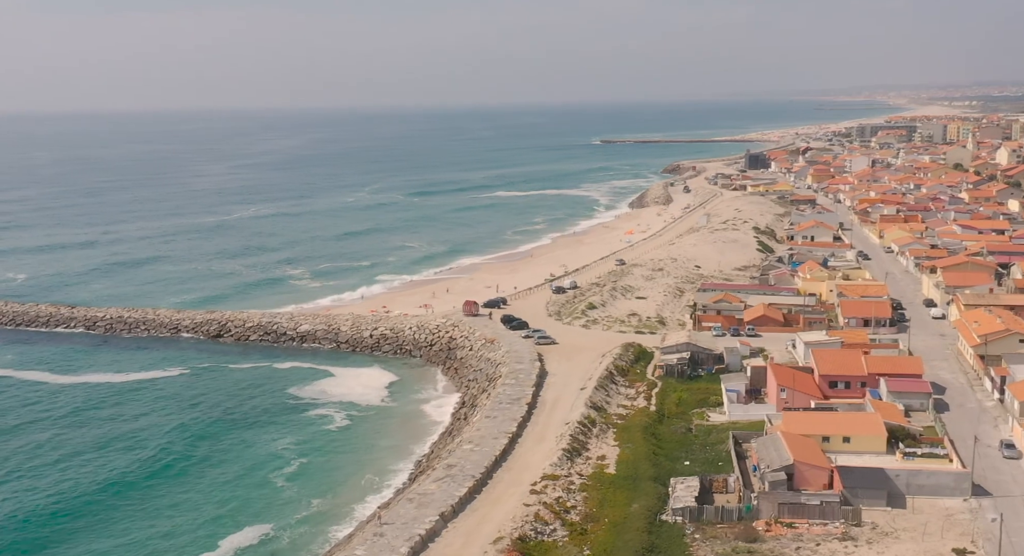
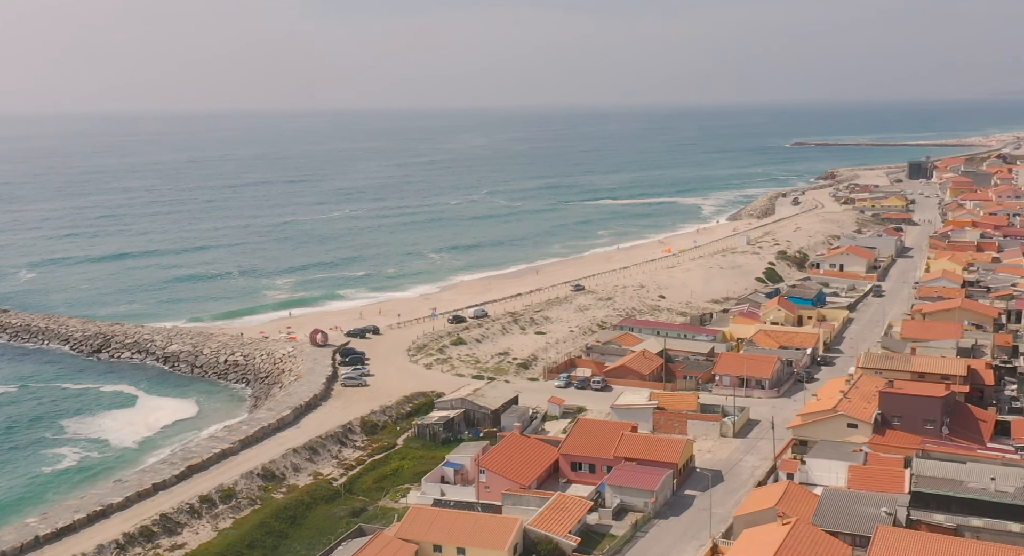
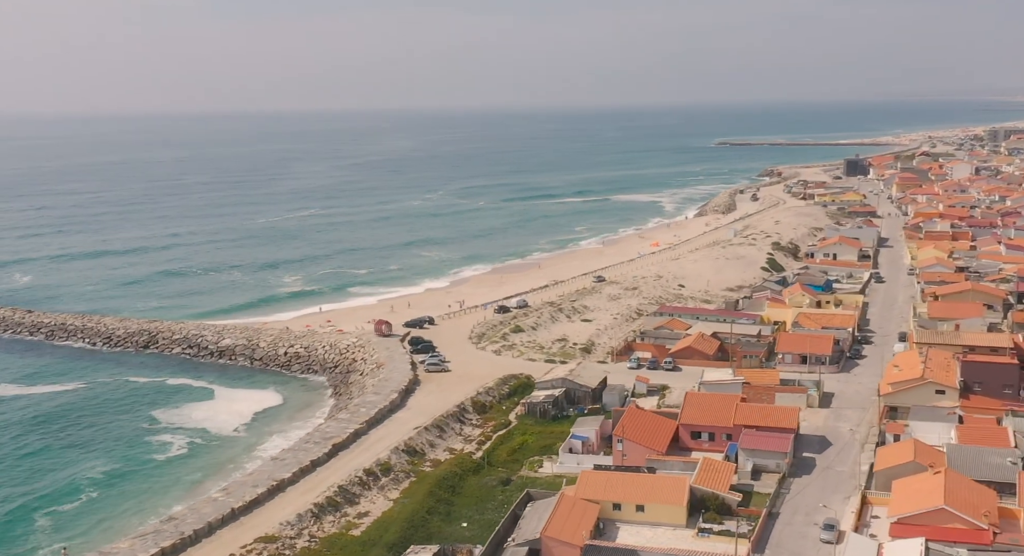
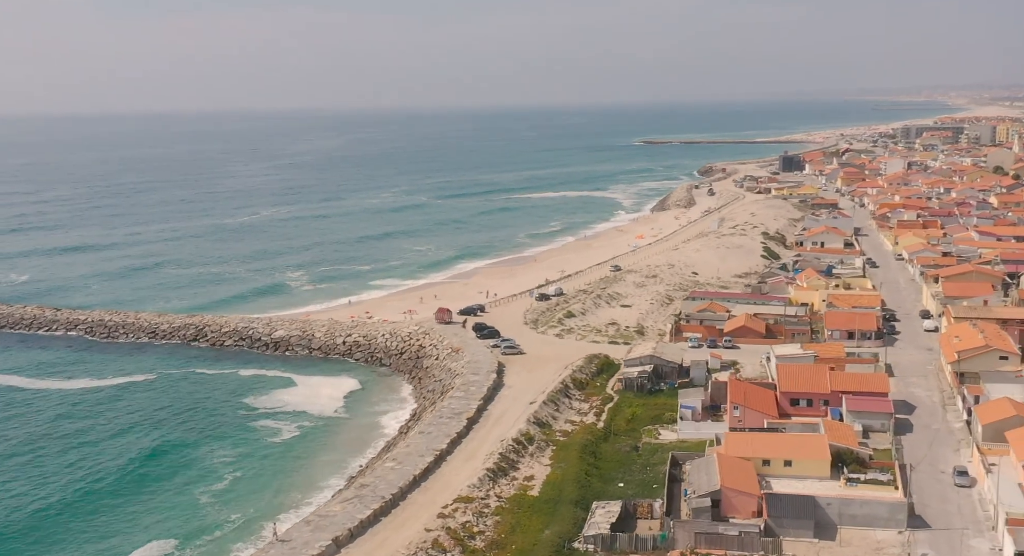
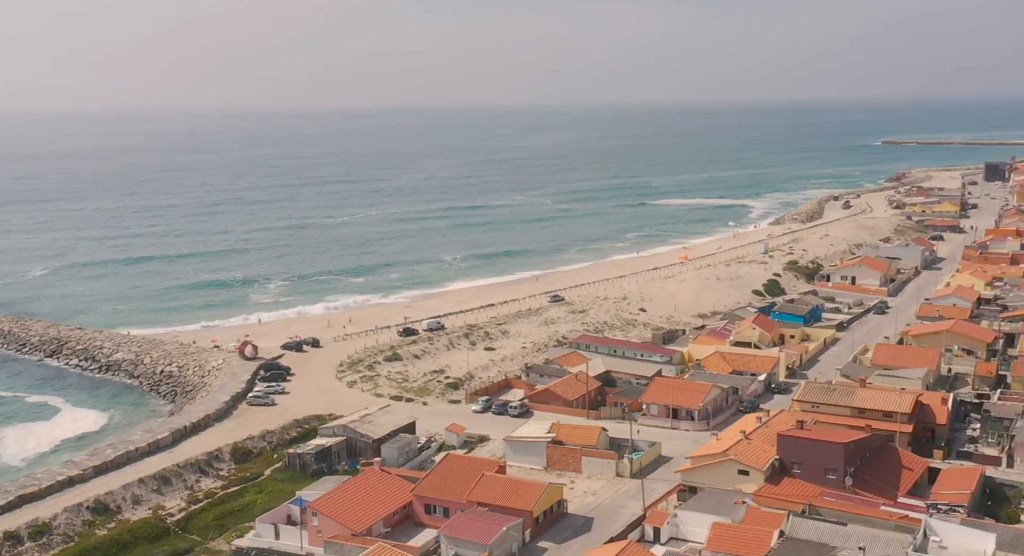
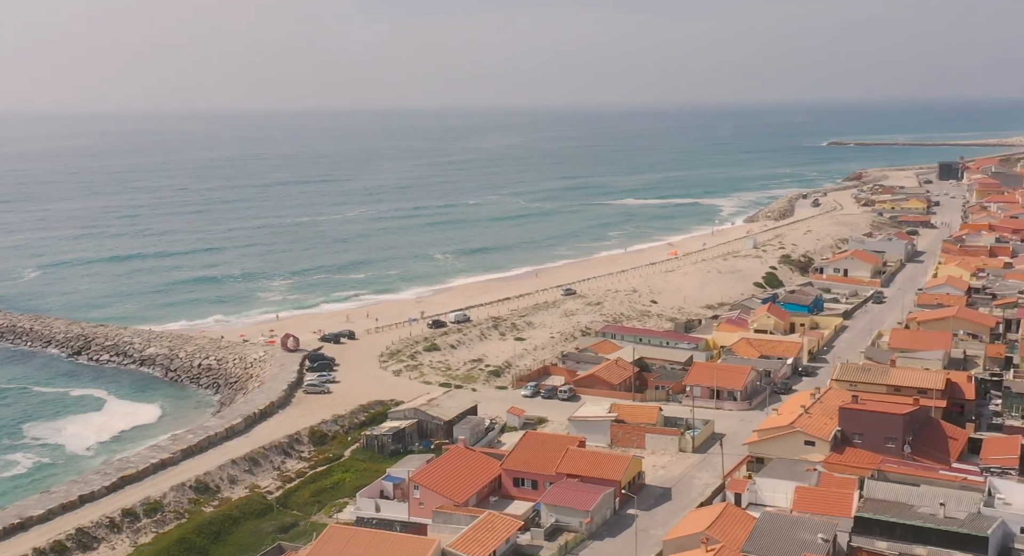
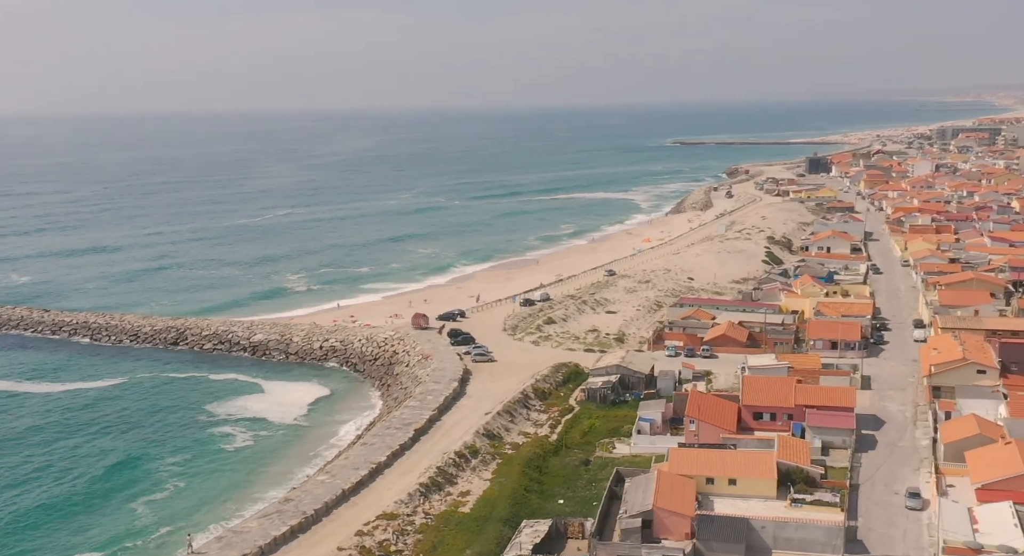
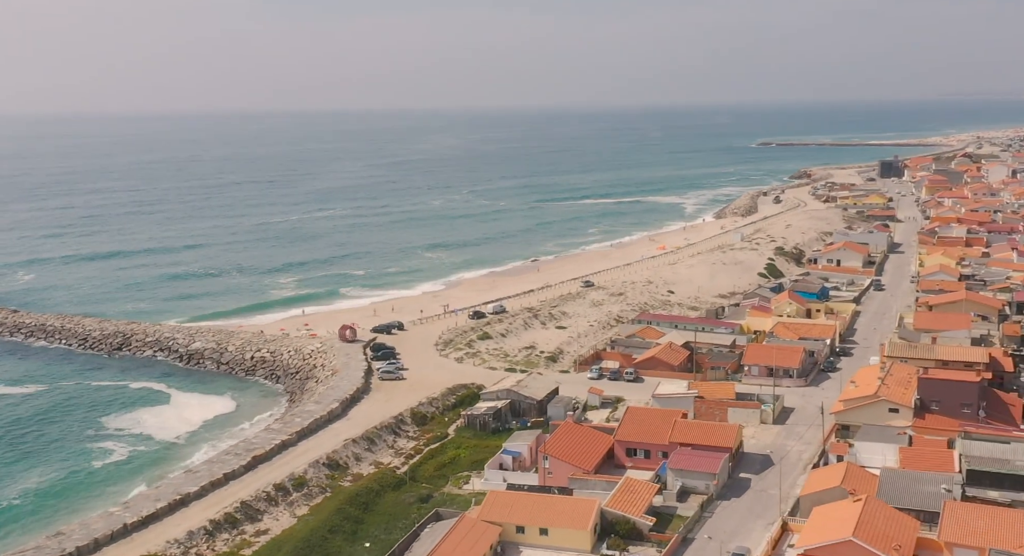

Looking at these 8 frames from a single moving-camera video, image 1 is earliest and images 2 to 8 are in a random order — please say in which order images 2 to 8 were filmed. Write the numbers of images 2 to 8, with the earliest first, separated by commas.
4, 7, 3, 8, 2, 6, 5
